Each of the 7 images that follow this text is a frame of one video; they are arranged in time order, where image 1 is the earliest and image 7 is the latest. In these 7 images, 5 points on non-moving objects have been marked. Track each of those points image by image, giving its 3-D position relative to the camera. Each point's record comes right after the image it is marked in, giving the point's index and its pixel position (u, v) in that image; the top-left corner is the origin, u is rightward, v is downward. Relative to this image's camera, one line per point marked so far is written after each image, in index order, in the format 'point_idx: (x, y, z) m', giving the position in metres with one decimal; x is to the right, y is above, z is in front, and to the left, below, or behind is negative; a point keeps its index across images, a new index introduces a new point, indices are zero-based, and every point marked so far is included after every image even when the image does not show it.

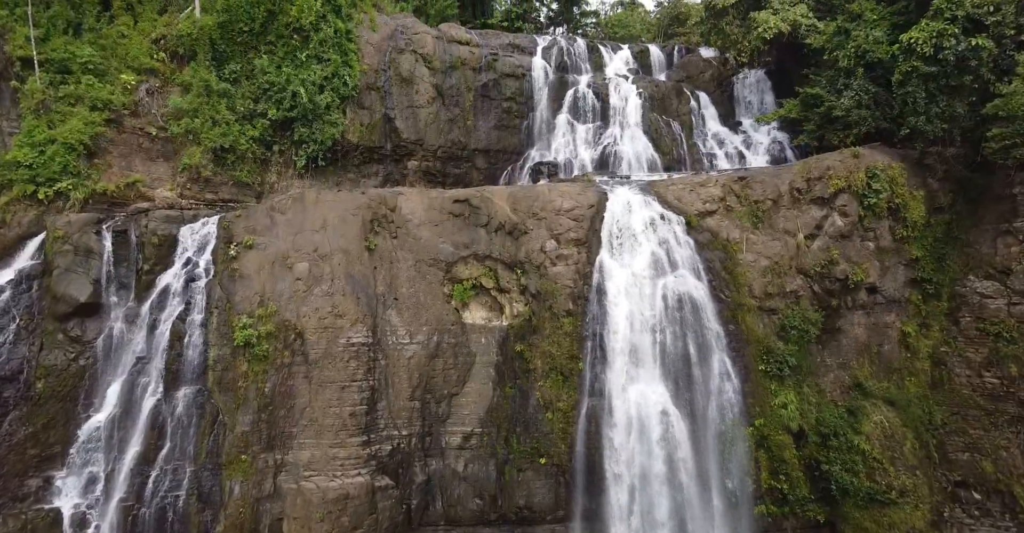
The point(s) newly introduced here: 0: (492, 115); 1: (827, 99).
0: (-0.8, +5.5, +18.8) m
1: (+9.5, +5.0, +15.2) m
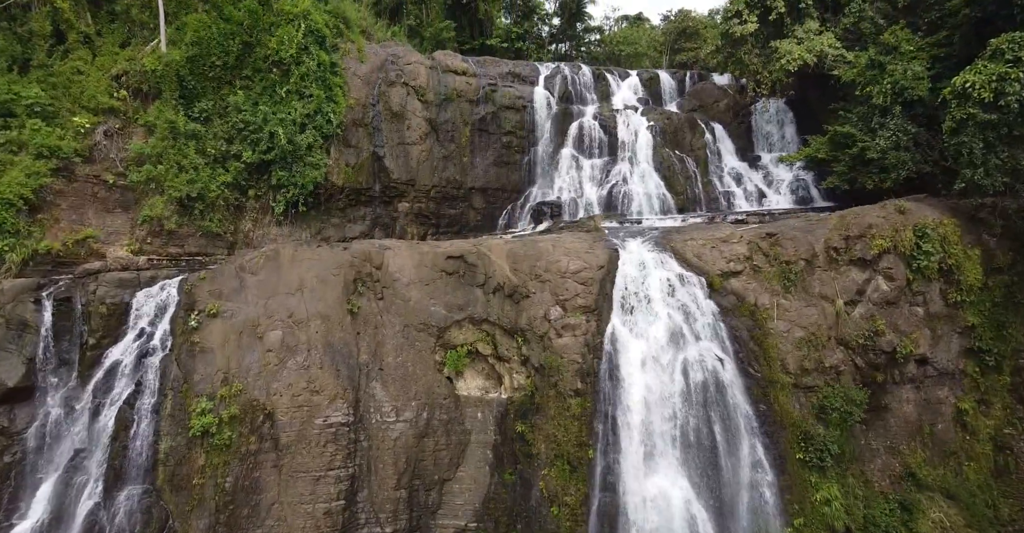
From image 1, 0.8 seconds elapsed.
0: (-0.8, +3.9, +17.4) m
1: (+9.5, +3.5, +13.7) m
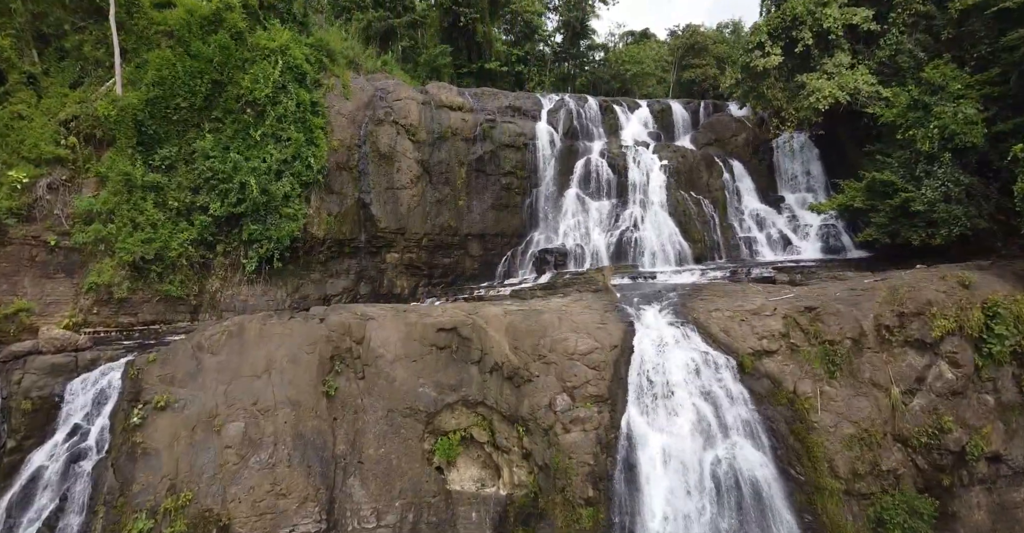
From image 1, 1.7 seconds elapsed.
0: (-0.8, +2.2, +15.9) m
1: (+9.5, +1.9, +12.2) m
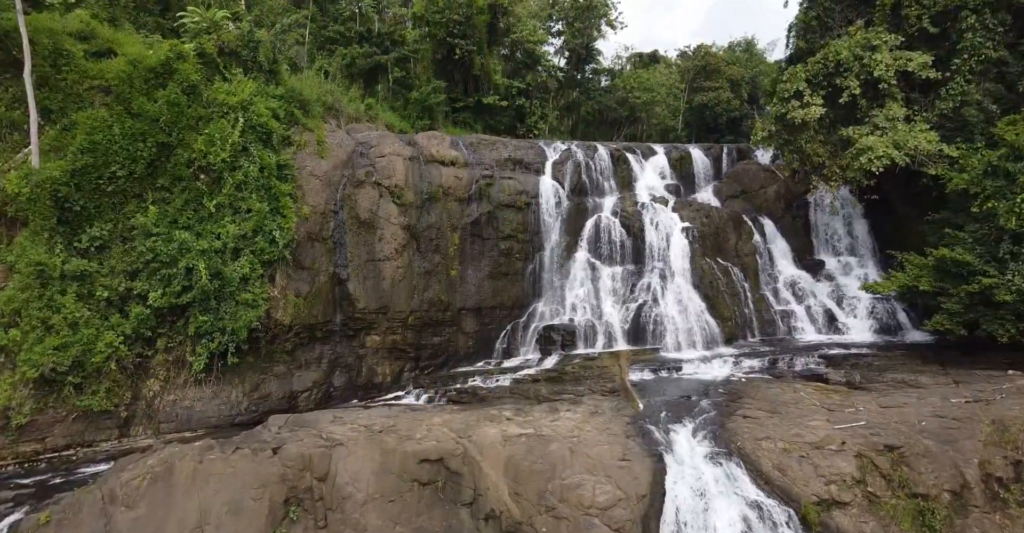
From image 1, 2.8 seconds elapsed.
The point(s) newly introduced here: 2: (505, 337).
0: (-0.8, +0.1, +13.9) m
1: (+9.5, -0.1, +10.1) m
2: (-0.2, -2.0, +14.0) m
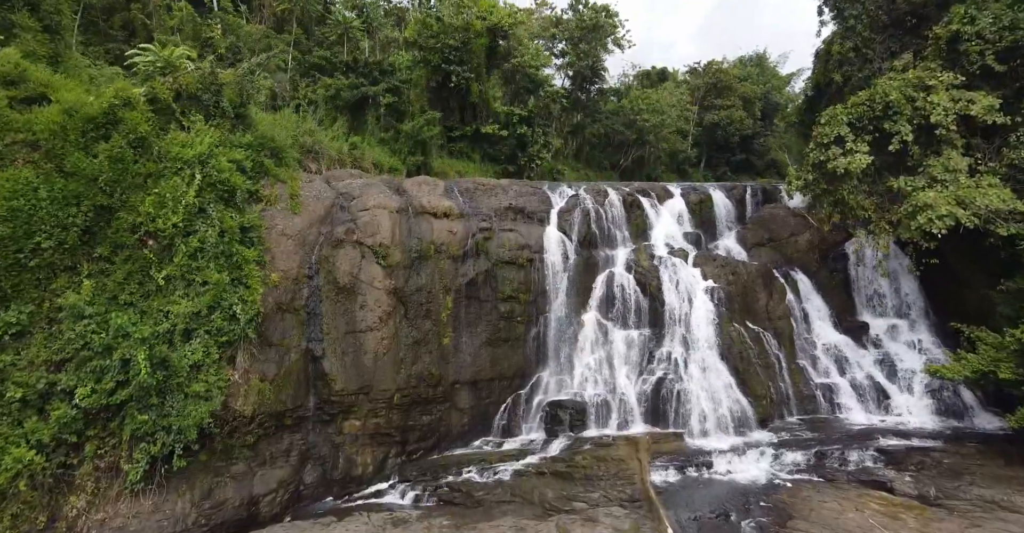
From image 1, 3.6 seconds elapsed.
0: (-0.7, -1.5, +12.2) m
1: (+9.5, -1.6, +8.4) m
2: (-0.1, -3.6, +12.3) m
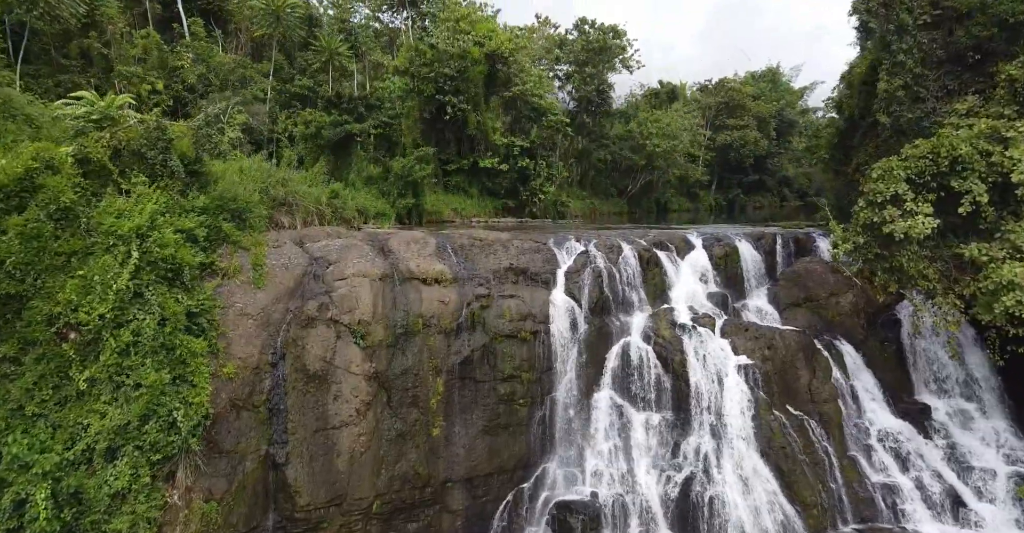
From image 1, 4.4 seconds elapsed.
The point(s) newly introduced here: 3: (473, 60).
0: (-0.7, -3.1, +10.4) m
1: (+9.5, -3.1, +6.6) m
2: (-0.1, -5.1, +10.5) m
3: (-1.3, +6.9, +16.9) m
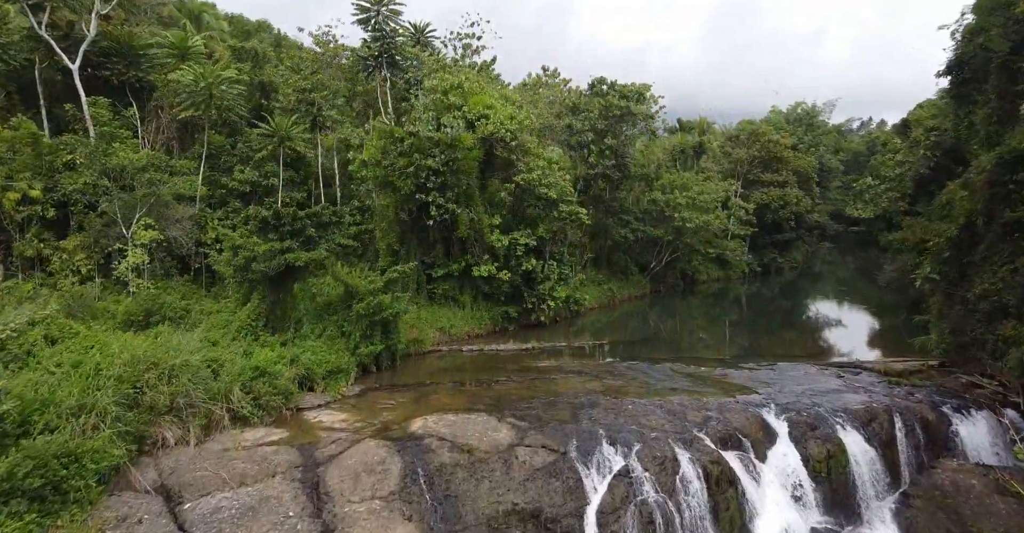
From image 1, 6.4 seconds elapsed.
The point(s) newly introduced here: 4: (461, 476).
0: (-0.6, -6.7, +6.1) m
1: (+9.6, -6.6, +2.3) m
2: (0.0, -8.7, +6.1) m
3: (-1.3, +3.1, +12.9) m
4: (-0.8, -3.3, +7.5) m
